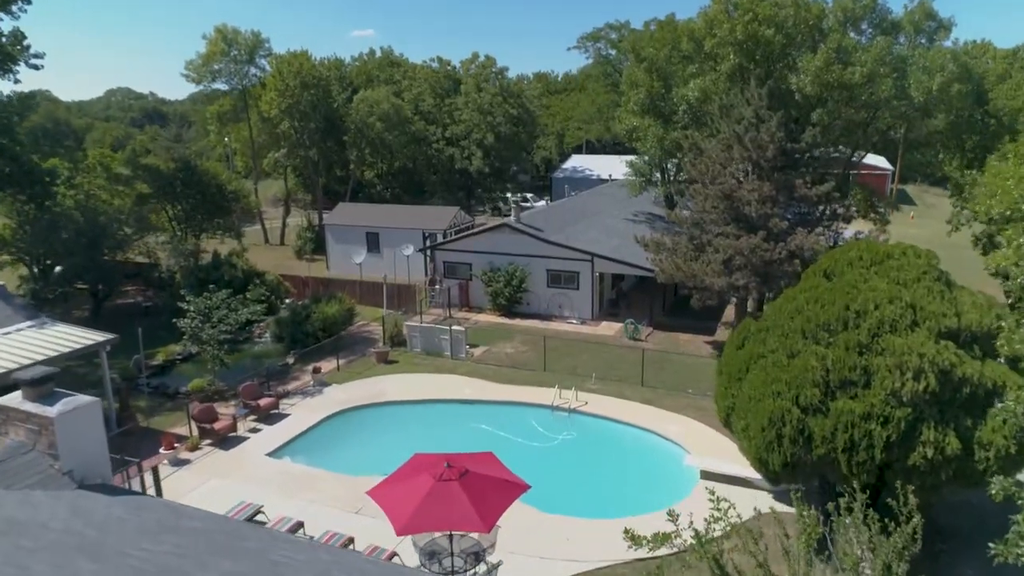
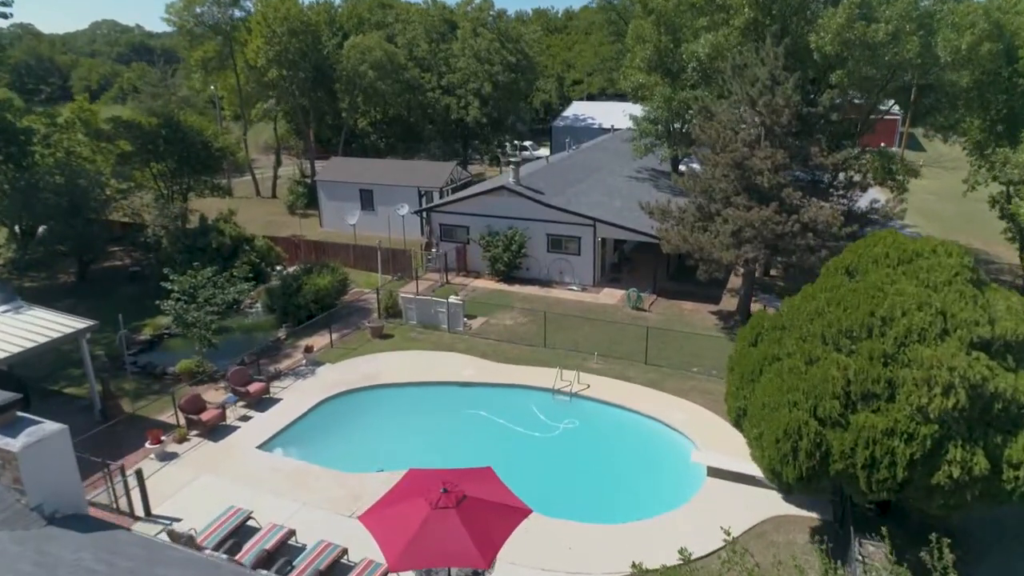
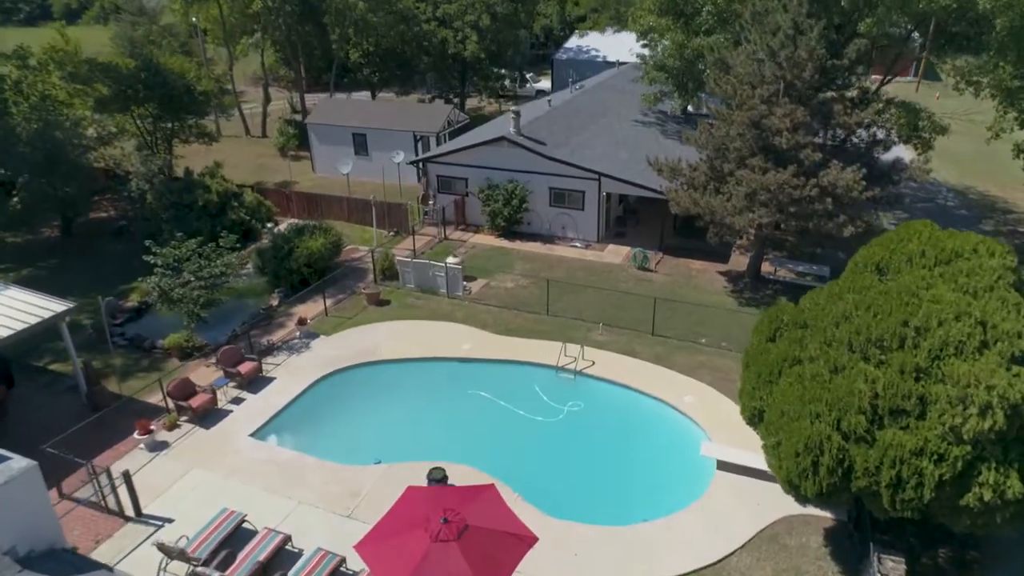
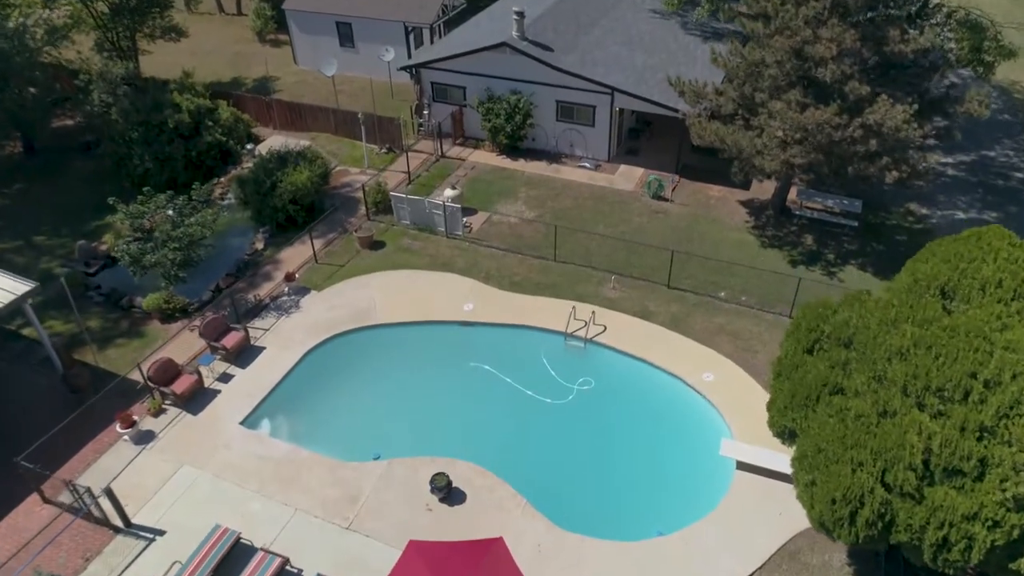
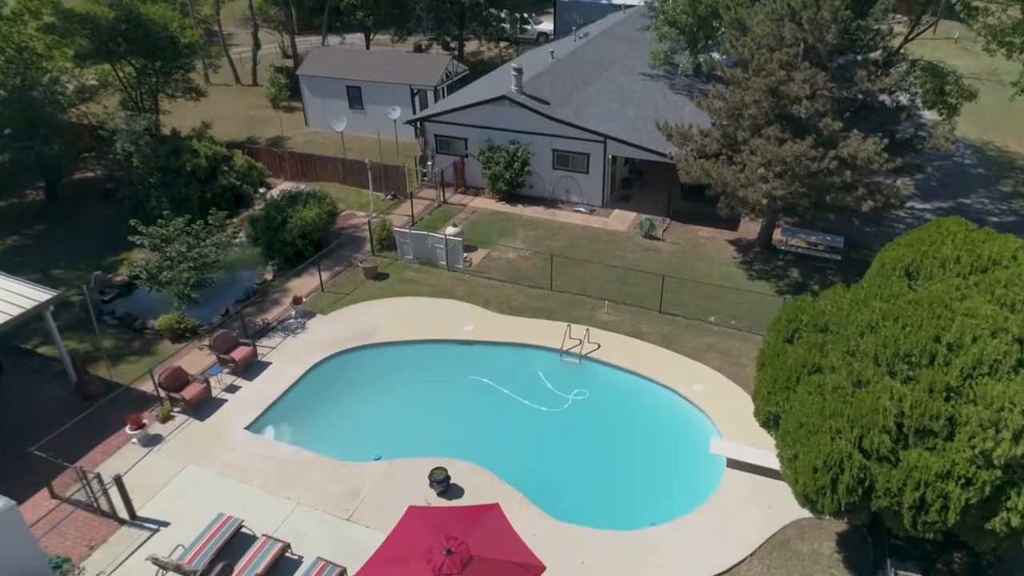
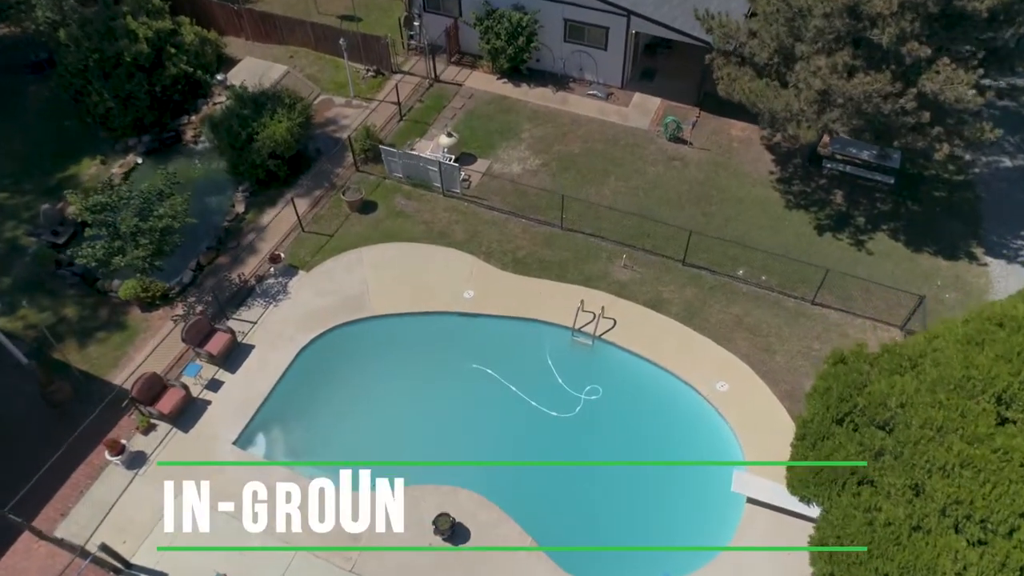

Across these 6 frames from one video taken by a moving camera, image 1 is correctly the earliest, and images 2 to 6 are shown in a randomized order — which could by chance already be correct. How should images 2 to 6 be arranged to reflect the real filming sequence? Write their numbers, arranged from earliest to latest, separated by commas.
2, 3, 5, 4, 6
